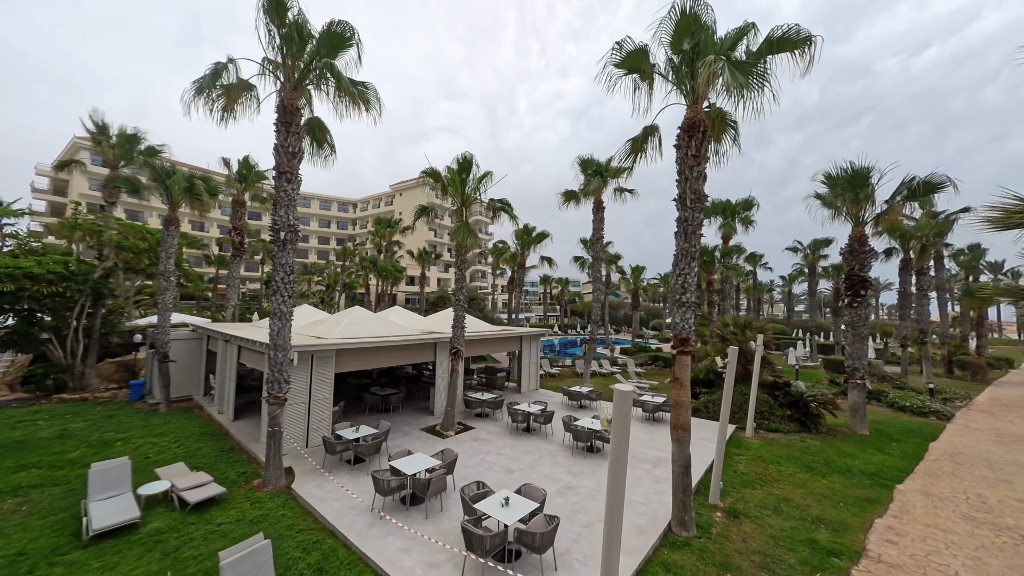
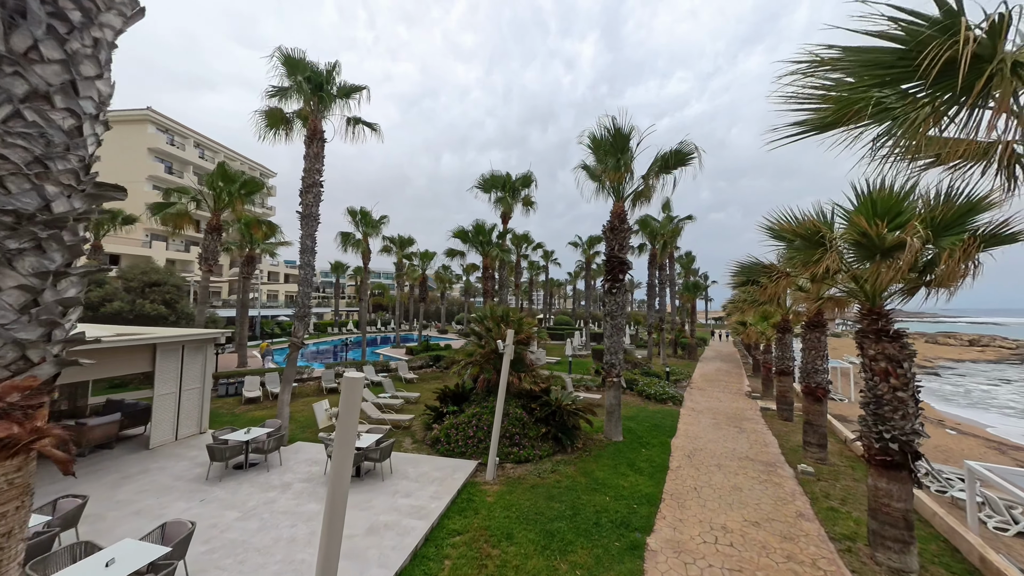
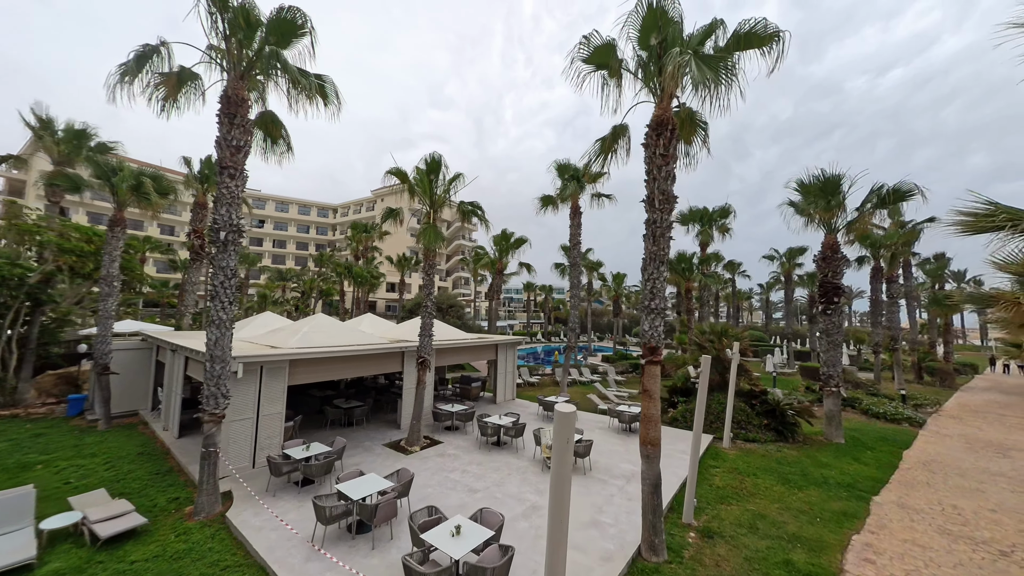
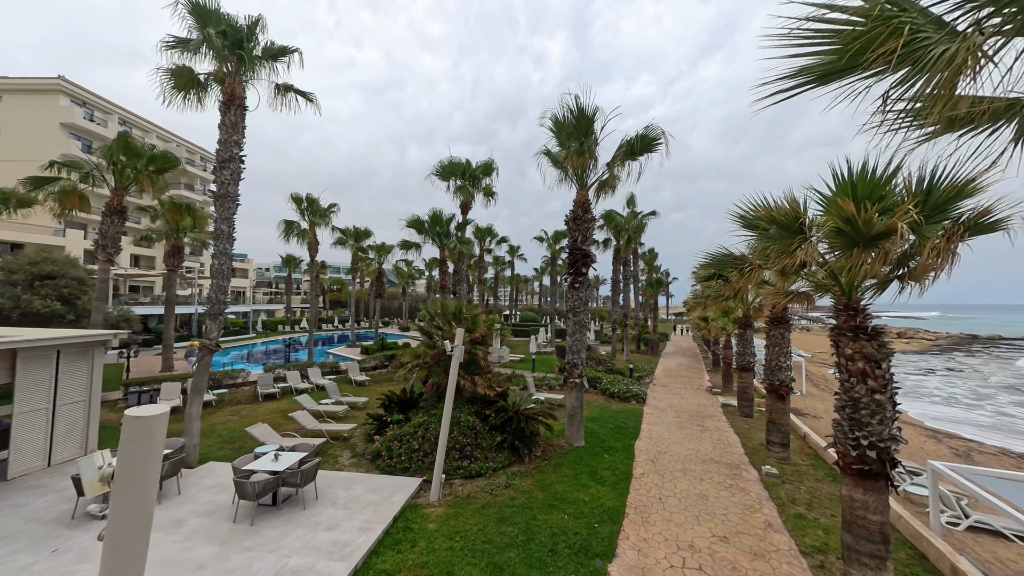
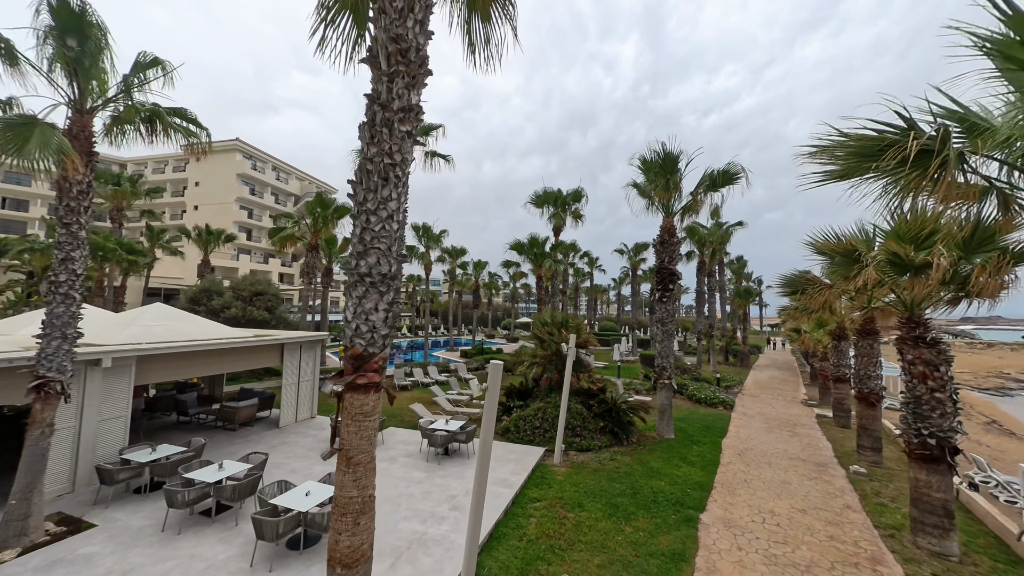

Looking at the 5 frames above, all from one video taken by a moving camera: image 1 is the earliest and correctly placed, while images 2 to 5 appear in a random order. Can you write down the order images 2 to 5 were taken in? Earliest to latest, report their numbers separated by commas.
3, 5, 2, 4
